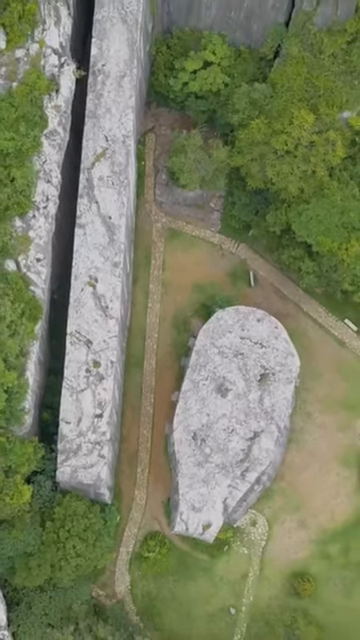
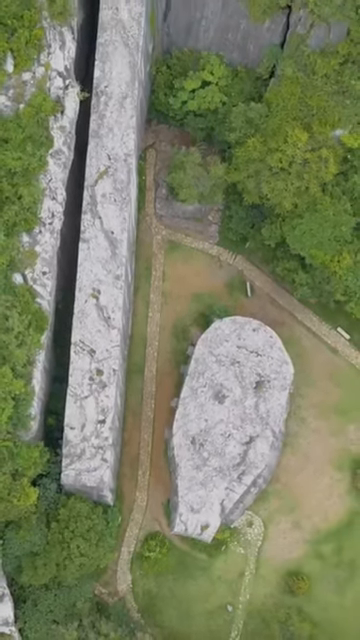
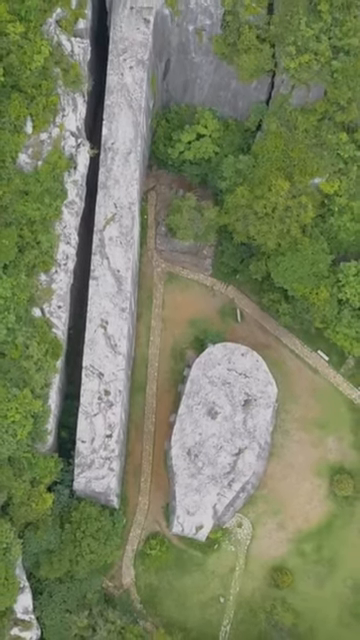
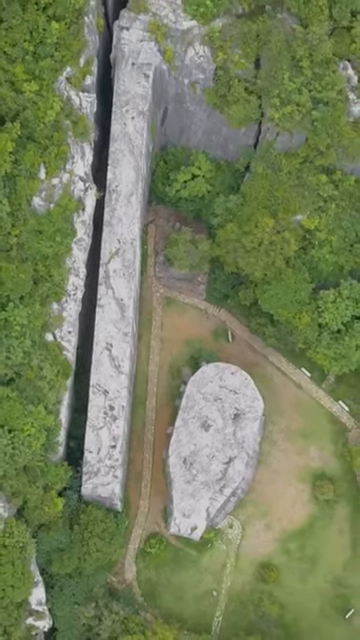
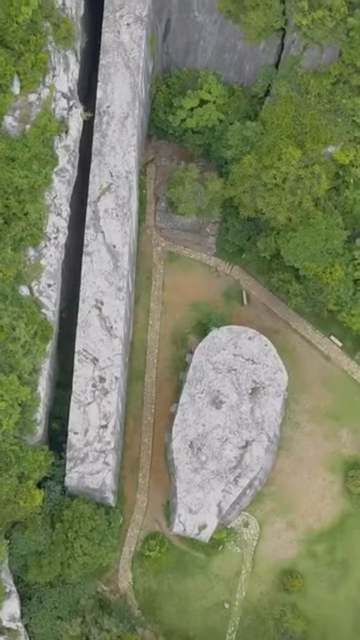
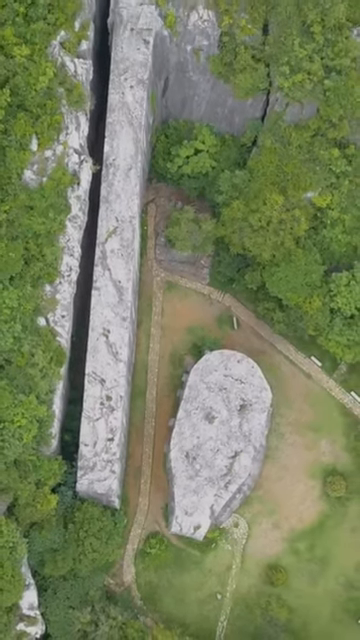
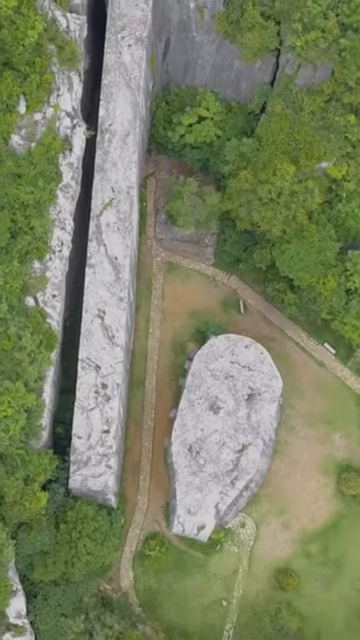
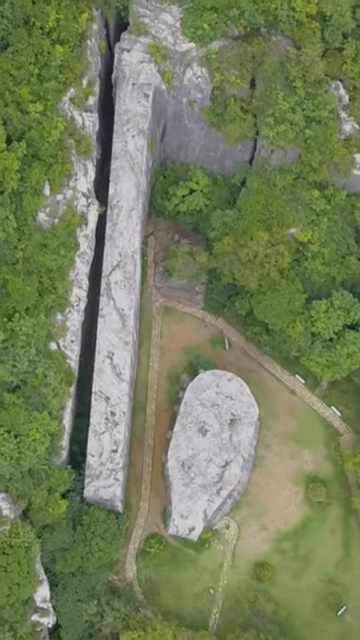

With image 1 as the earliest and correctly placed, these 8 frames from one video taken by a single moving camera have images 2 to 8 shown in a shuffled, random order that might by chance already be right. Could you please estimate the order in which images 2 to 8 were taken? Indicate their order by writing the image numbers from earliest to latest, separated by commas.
2, 5, 7, 3, 6, 4, 8
